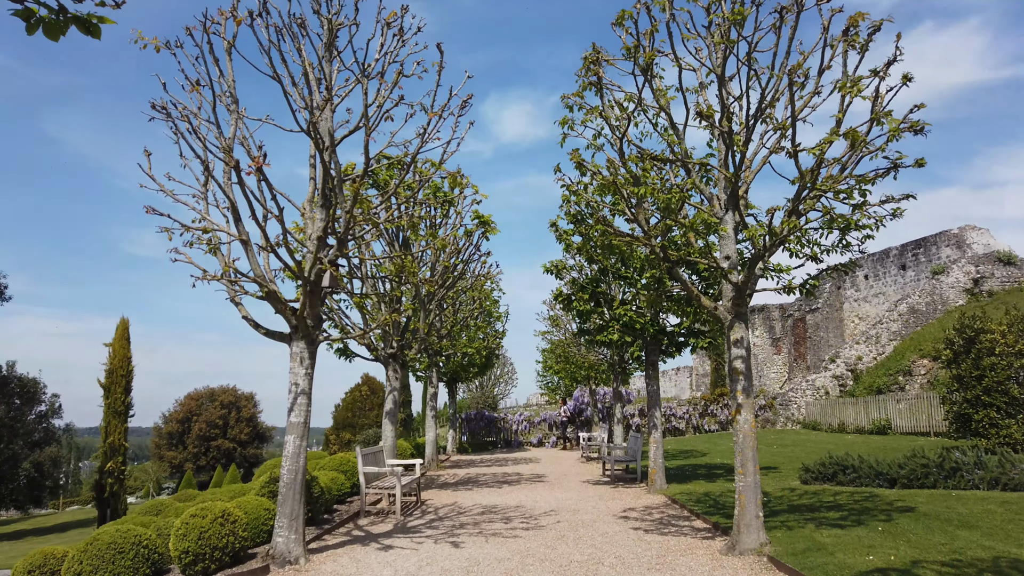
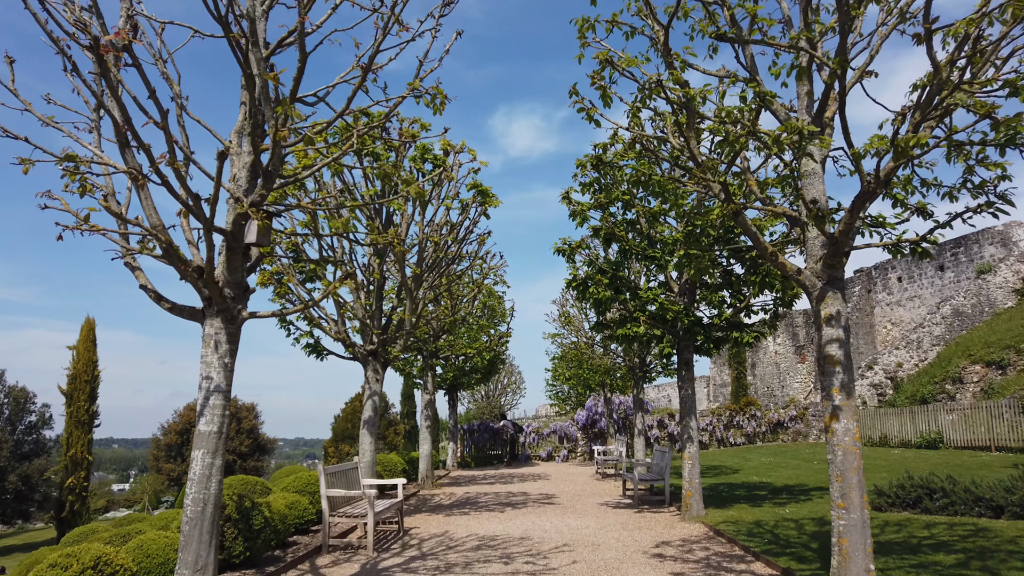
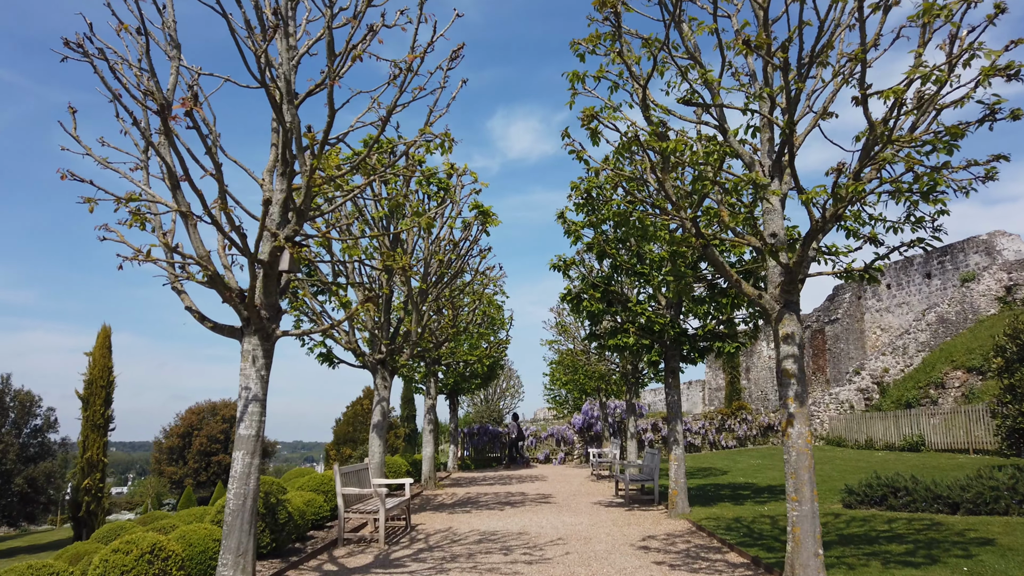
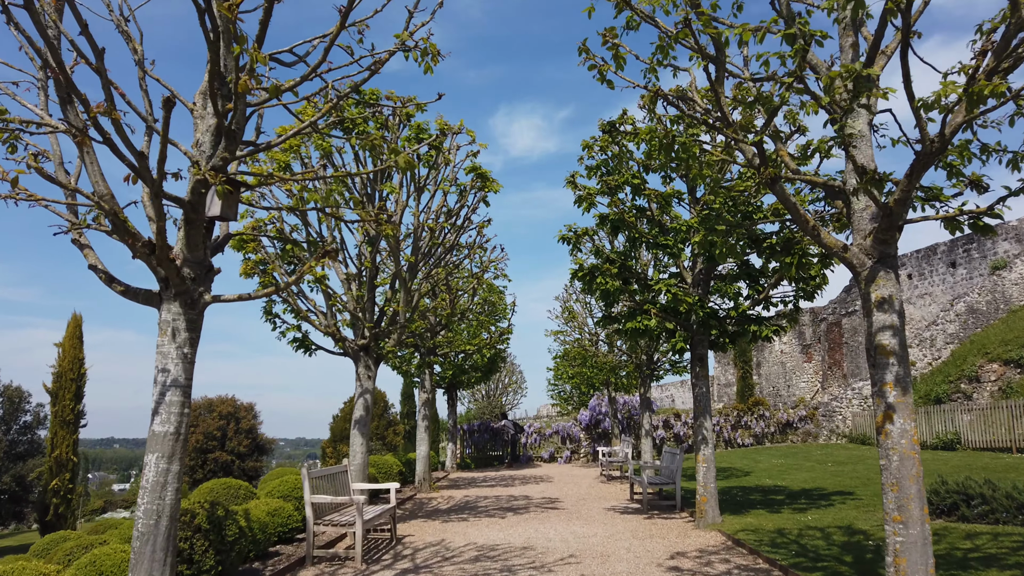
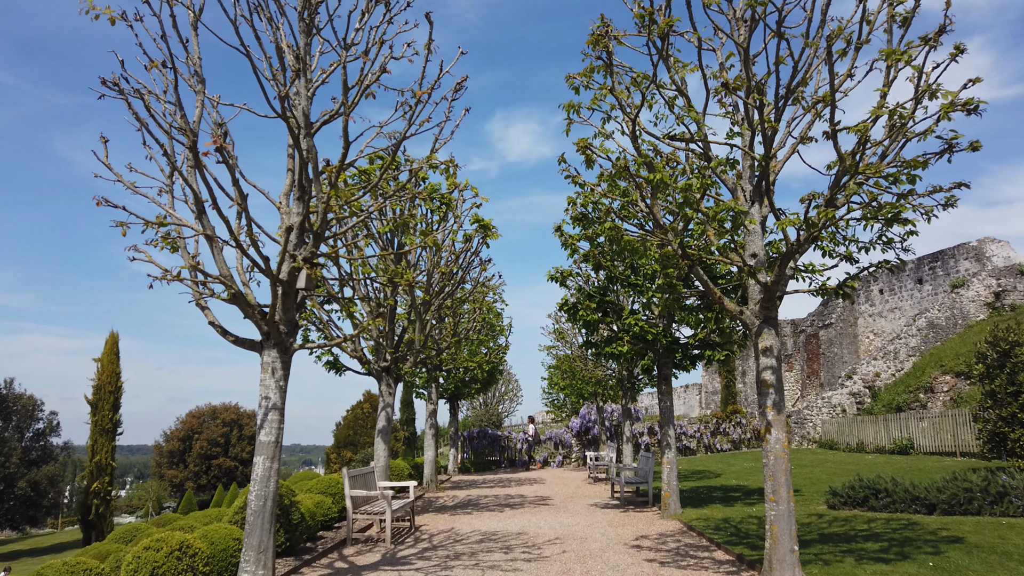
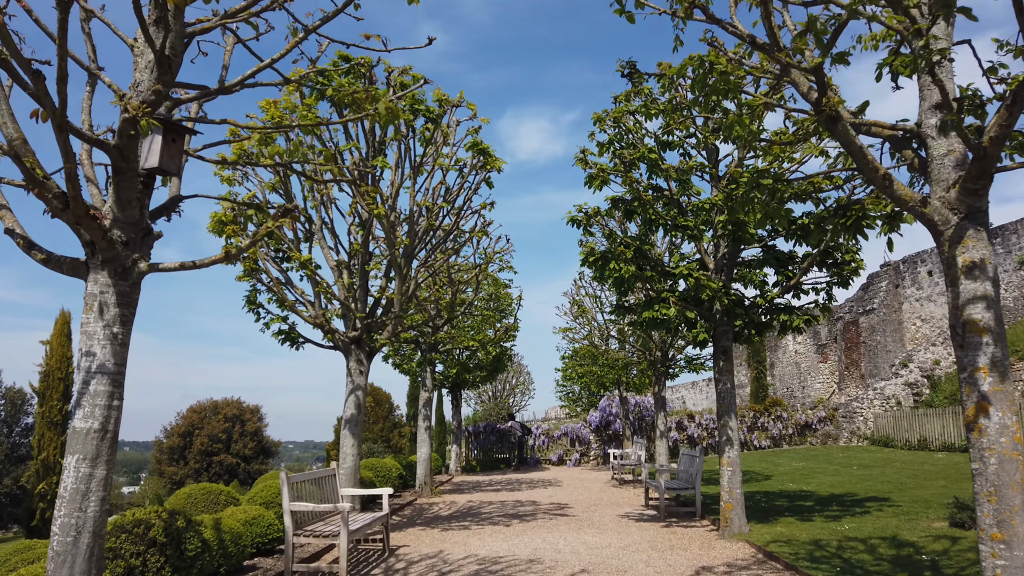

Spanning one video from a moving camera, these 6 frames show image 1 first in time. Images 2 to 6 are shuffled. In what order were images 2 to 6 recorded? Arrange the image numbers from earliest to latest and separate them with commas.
5, 3, 2, 4, 6
